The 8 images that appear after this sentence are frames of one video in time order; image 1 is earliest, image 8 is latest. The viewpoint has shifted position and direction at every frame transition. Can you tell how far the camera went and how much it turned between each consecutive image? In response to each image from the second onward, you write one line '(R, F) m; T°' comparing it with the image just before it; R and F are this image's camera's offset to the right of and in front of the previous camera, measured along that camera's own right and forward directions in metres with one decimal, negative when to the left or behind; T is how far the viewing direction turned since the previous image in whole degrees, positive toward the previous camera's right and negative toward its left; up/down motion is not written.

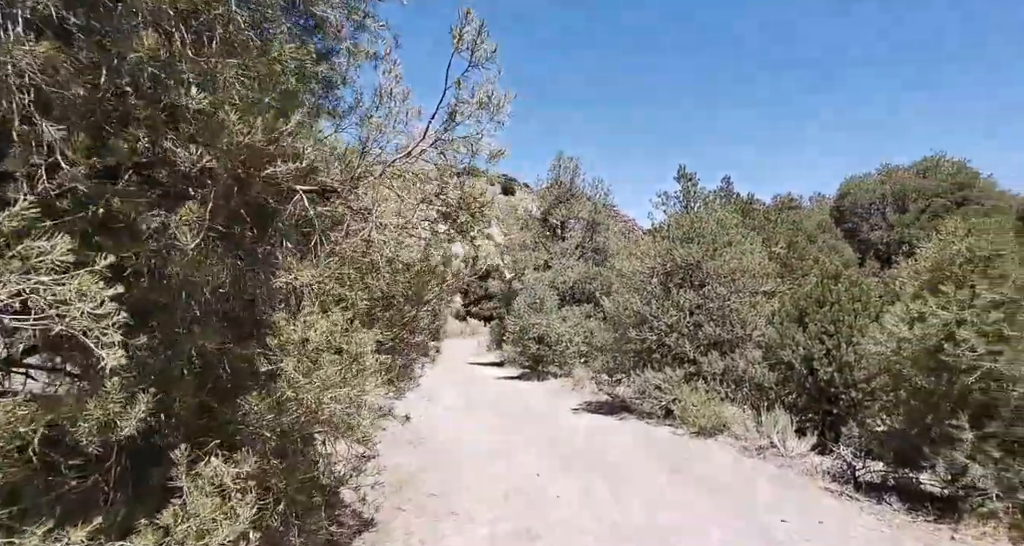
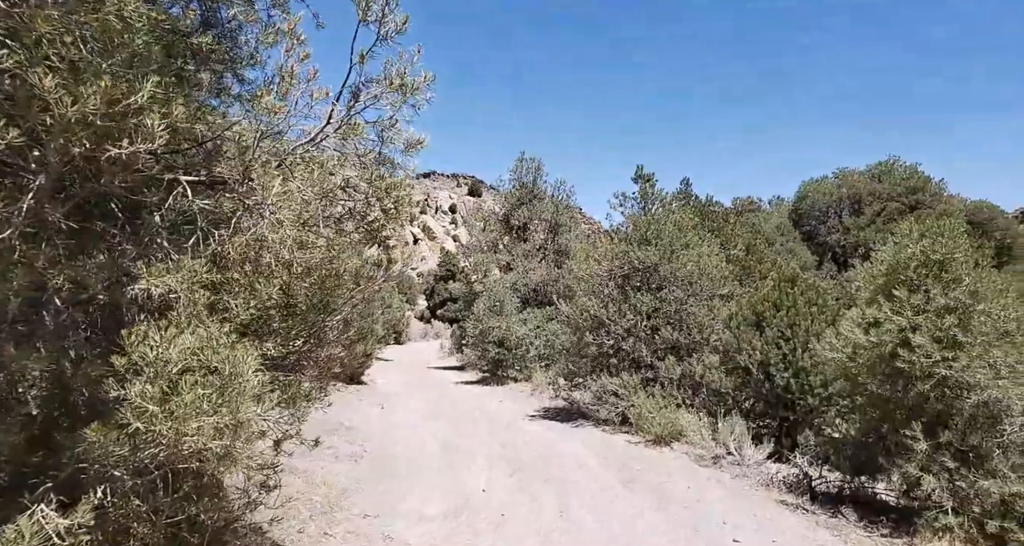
(+0.3, +0.5) m; +3°
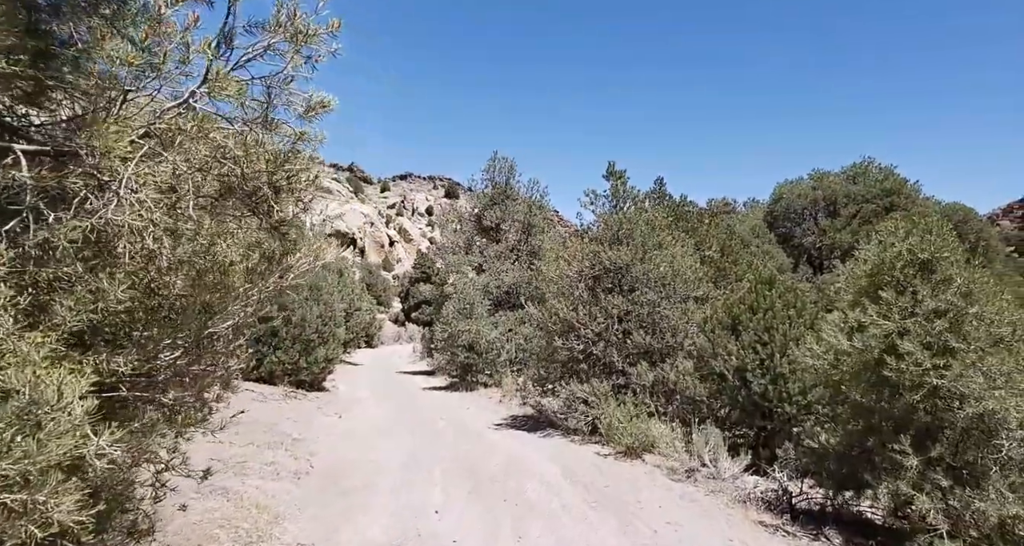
(+0.3, +0.7) m; +2°
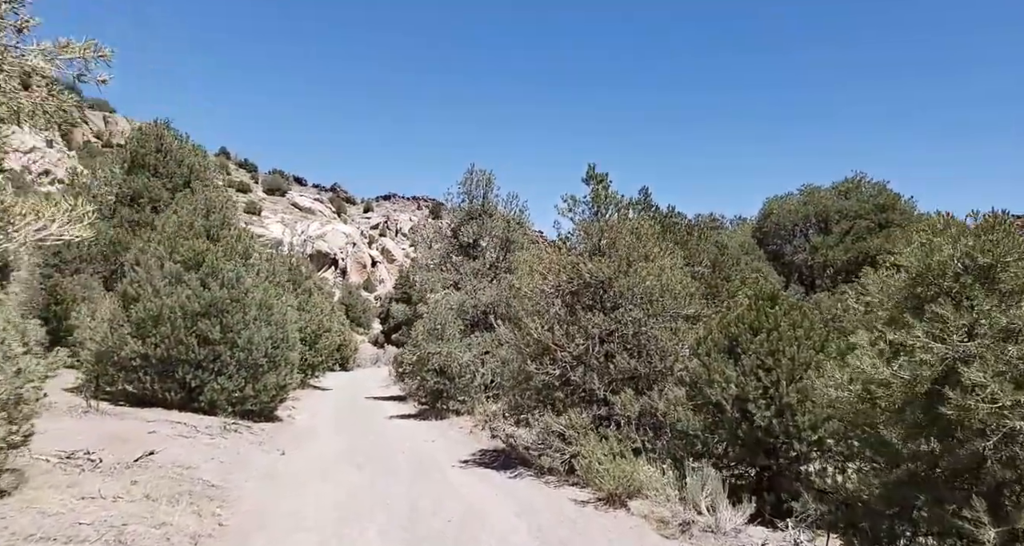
(+0.3, +1.6) m; +1°
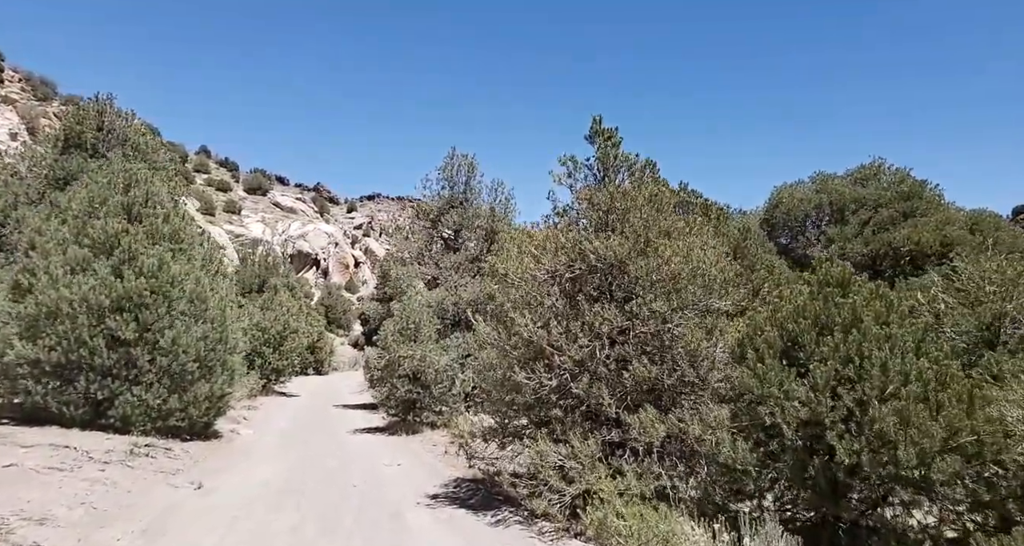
(0.0, +2.7) m; +1°
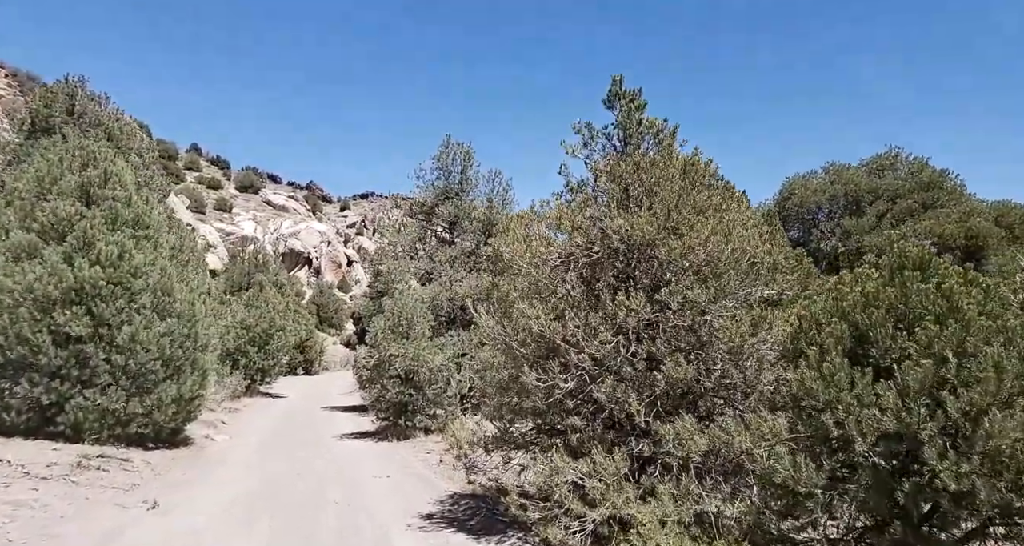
(-0.2, +1.4) m; +1°
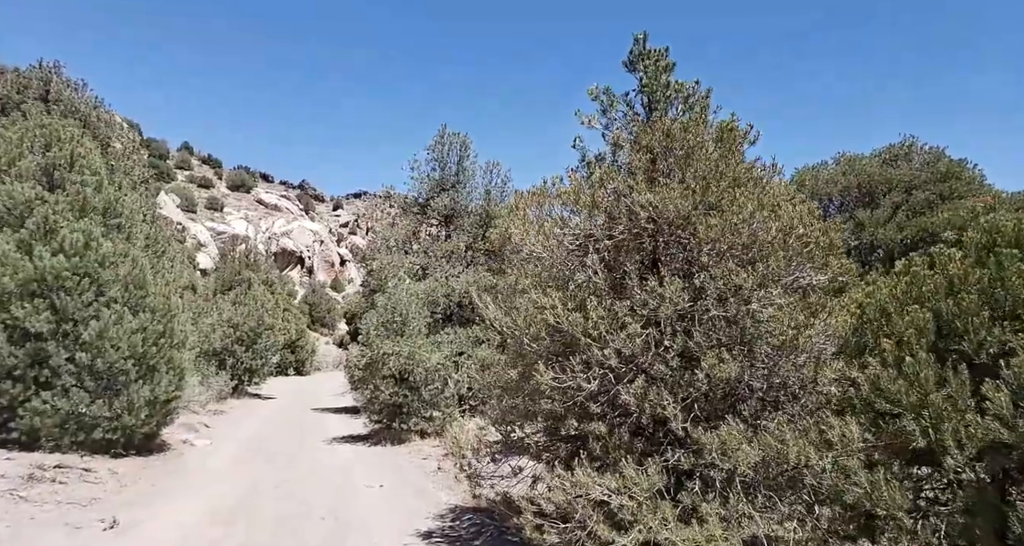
(-0.2, +1.0) m; +1°
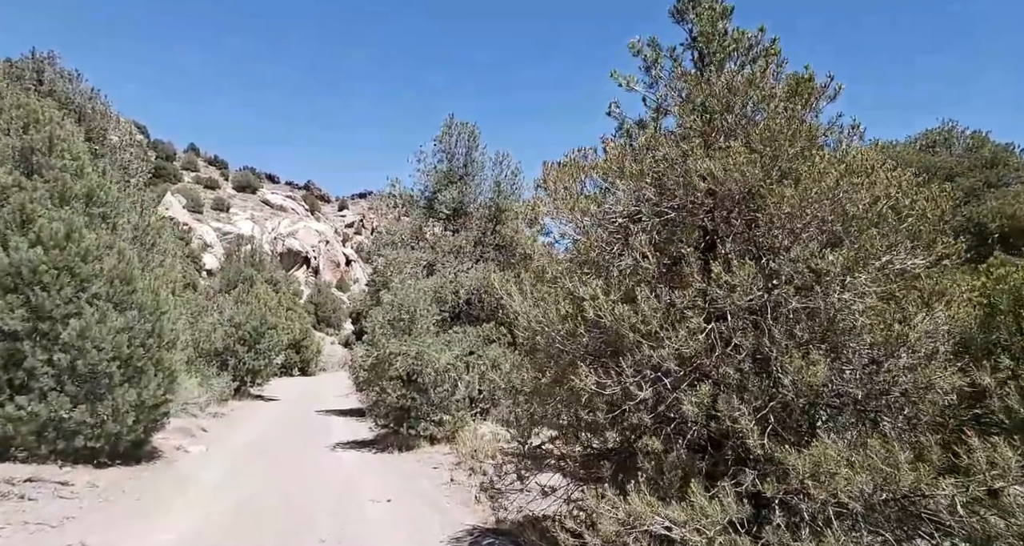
(-0.2, +1.0) m; -1°
